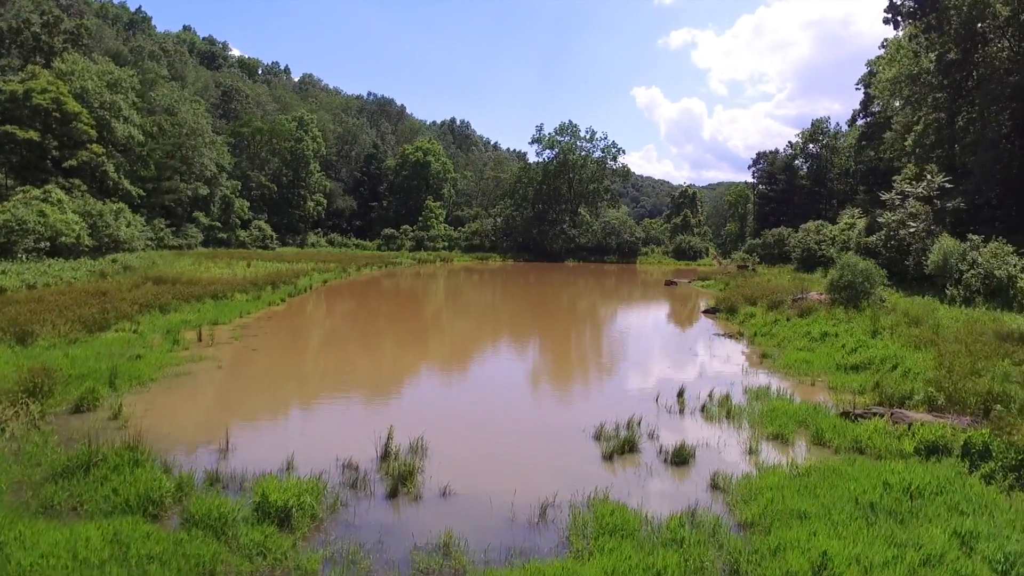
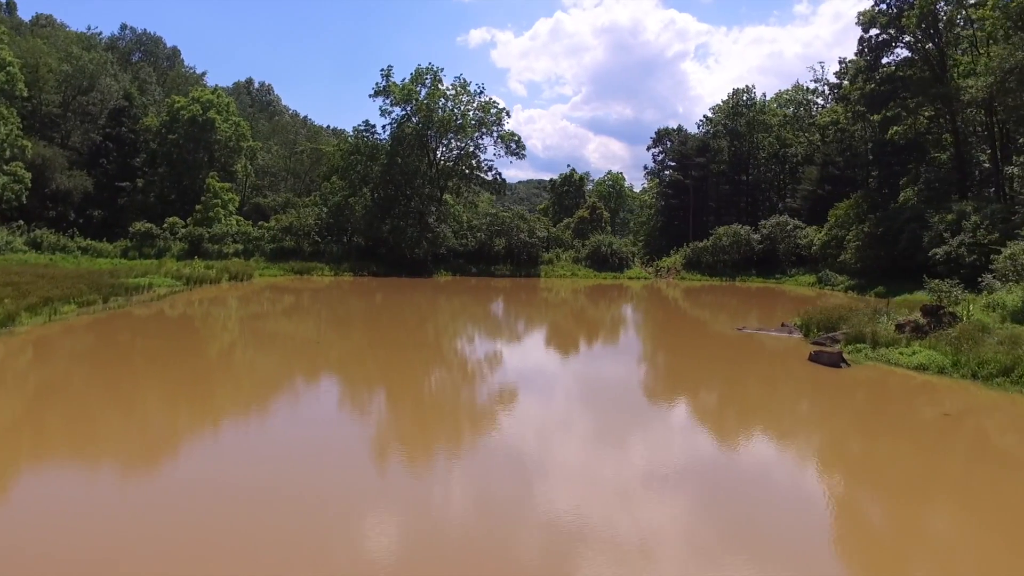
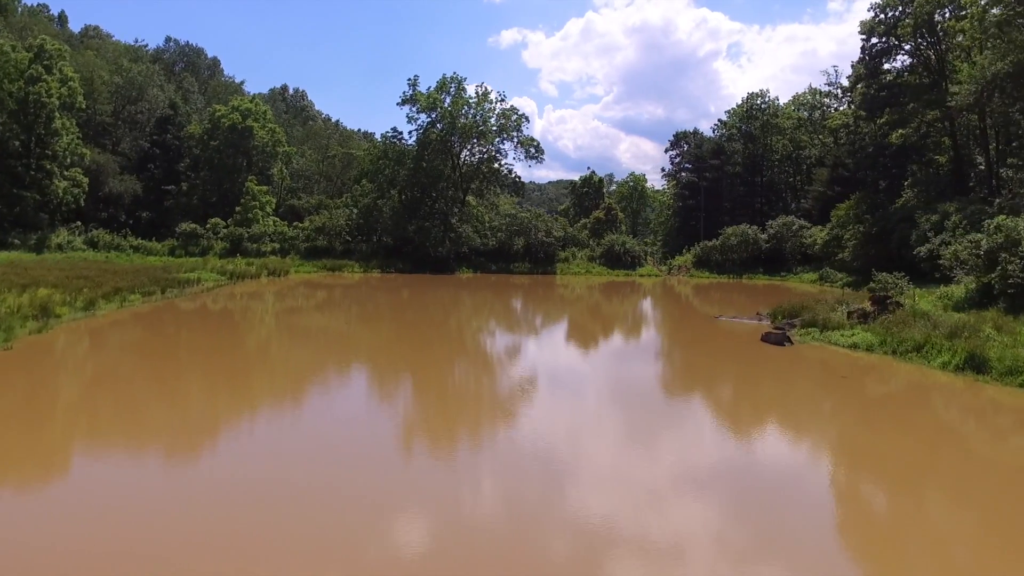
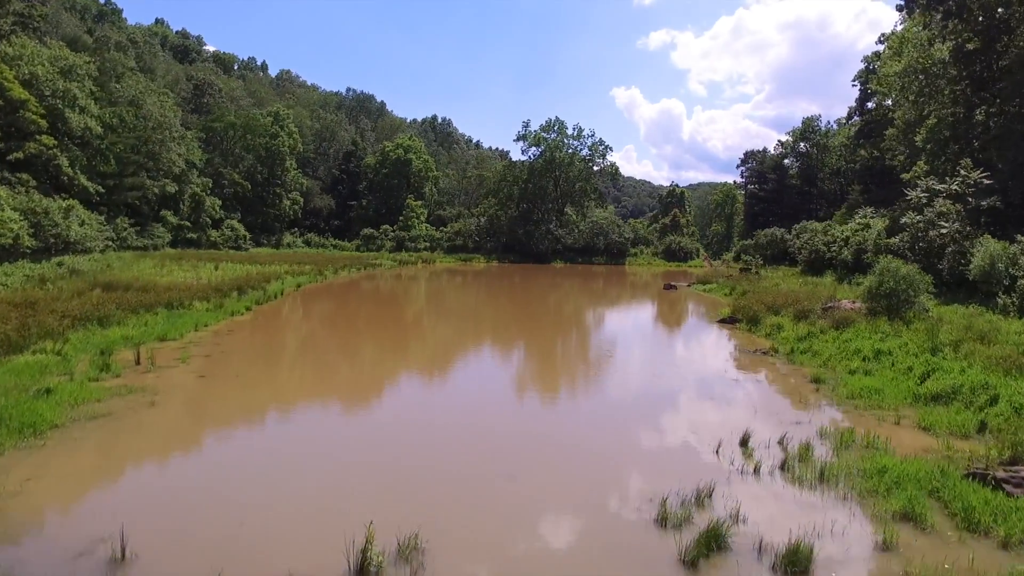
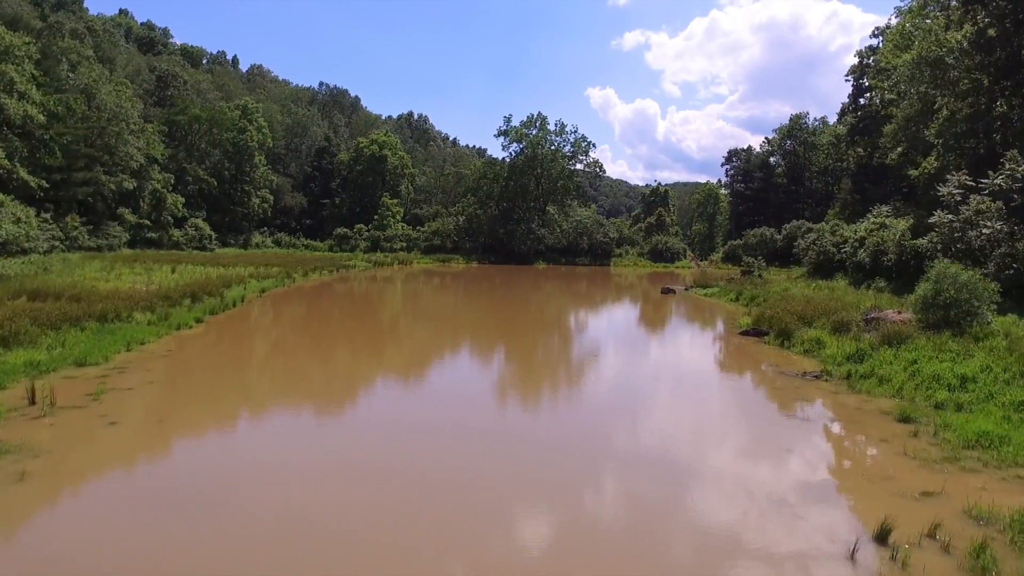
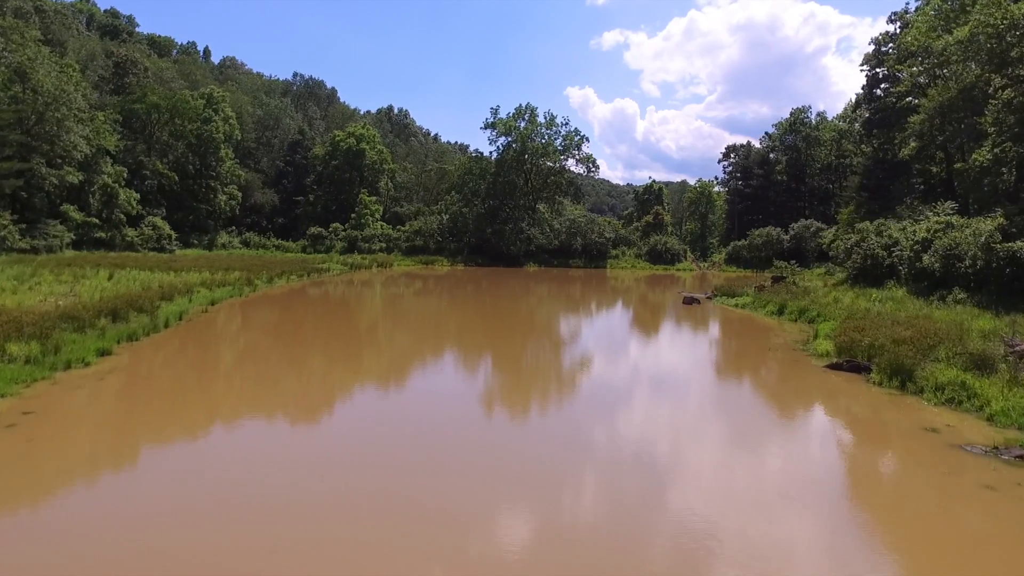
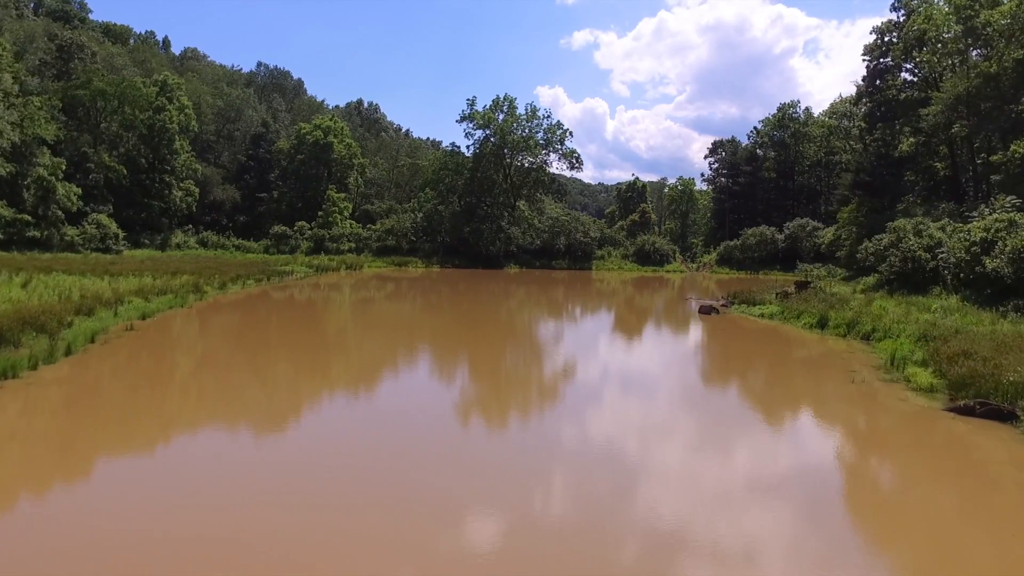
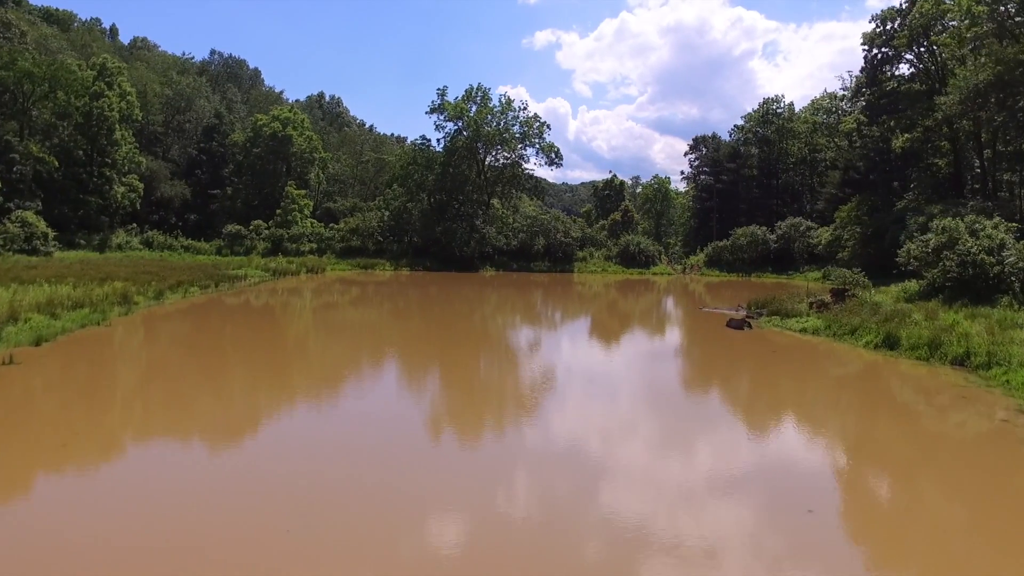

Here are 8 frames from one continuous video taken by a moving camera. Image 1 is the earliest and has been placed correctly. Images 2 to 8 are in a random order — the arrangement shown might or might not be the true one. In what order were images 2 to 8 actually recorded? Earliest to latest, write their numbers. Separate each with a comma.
4, 5, 6, 7, 8, 3, 2
